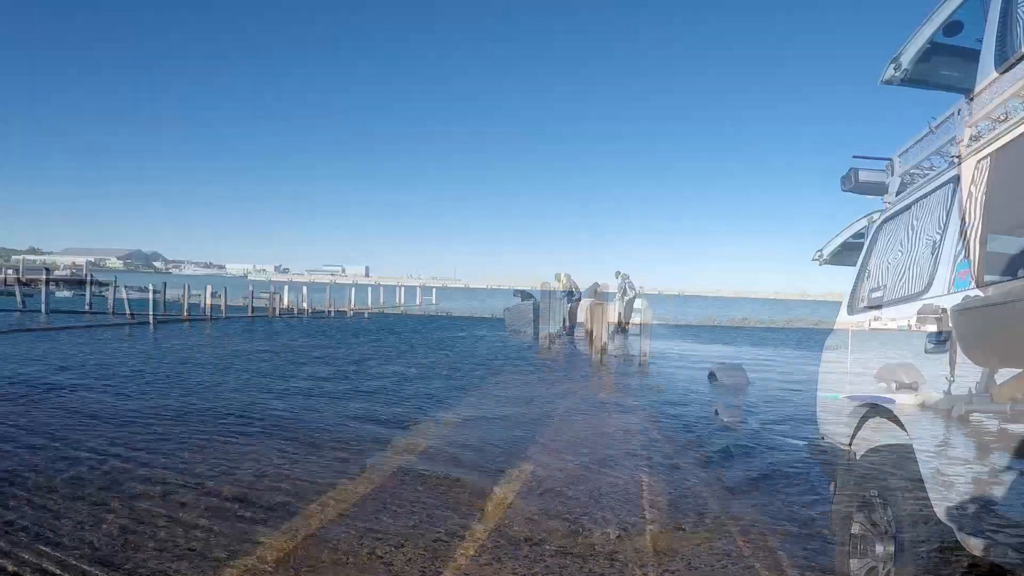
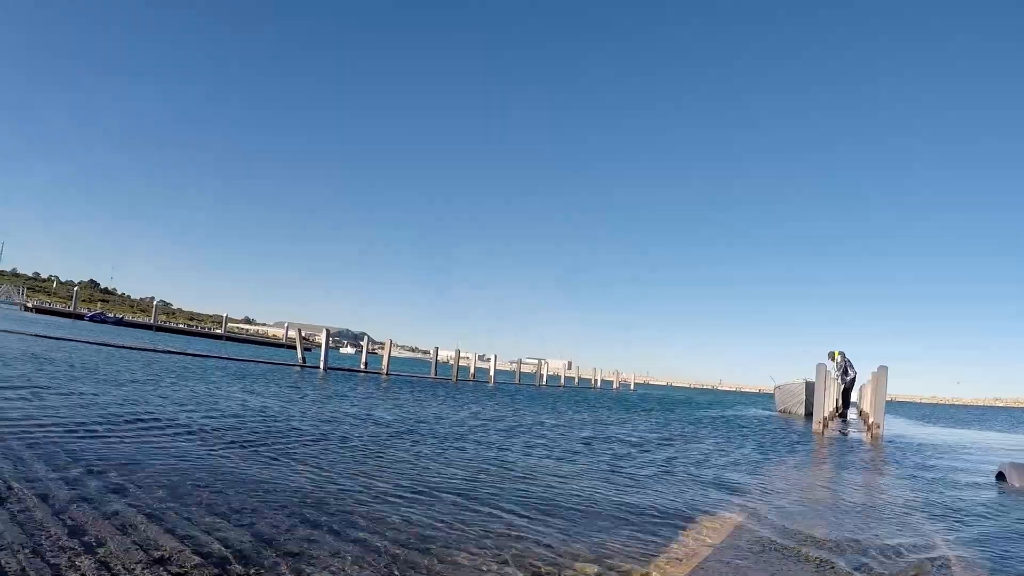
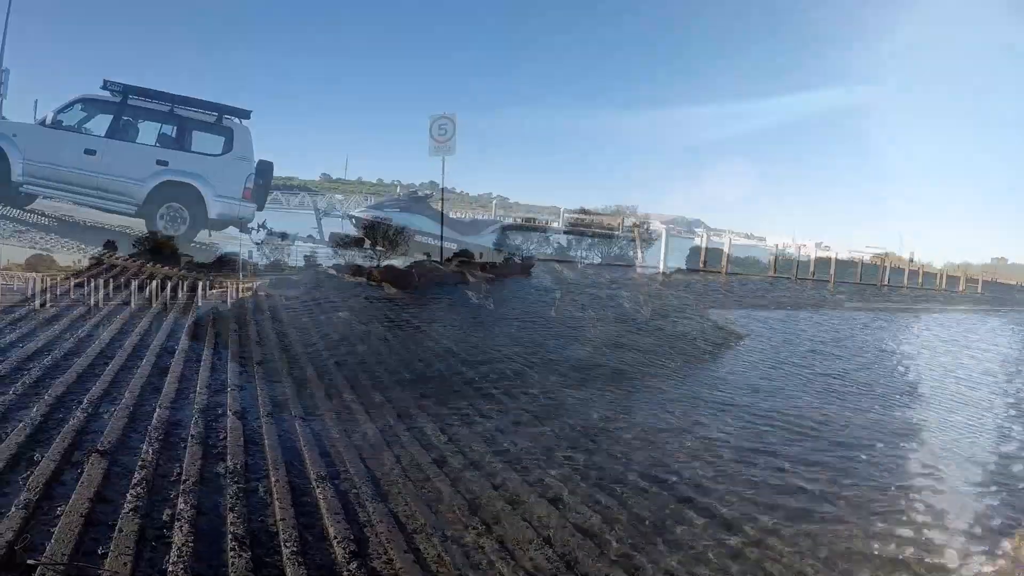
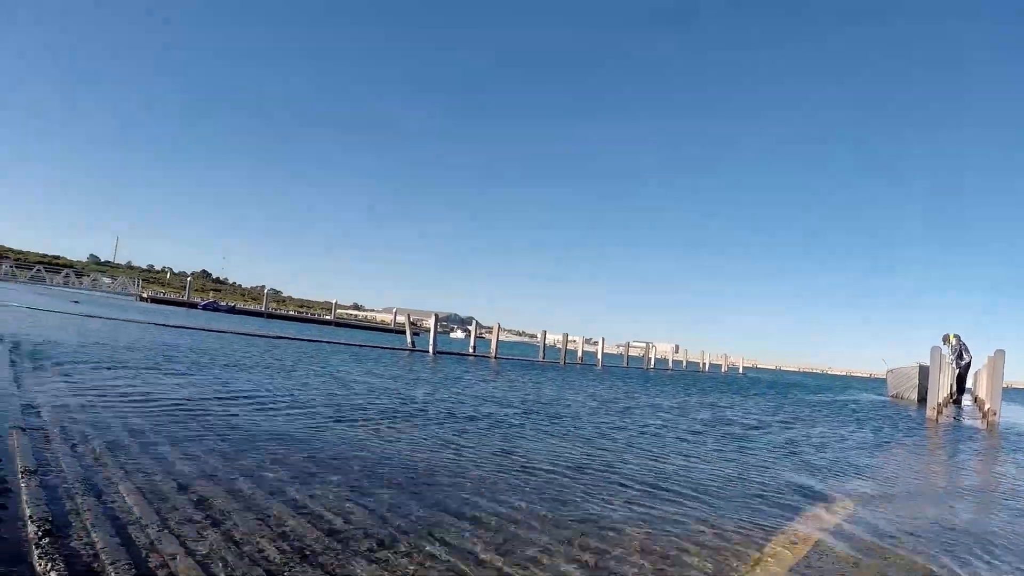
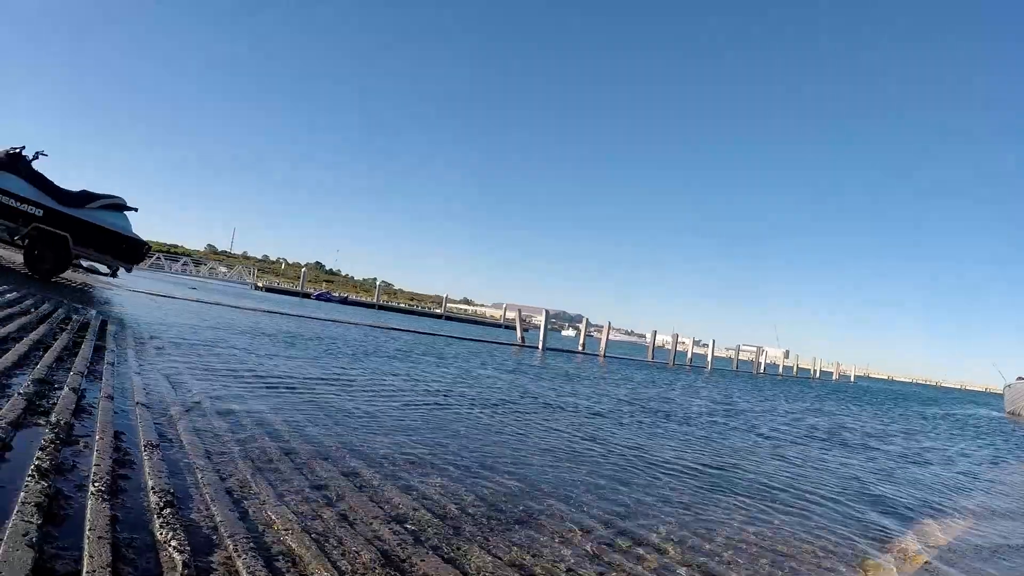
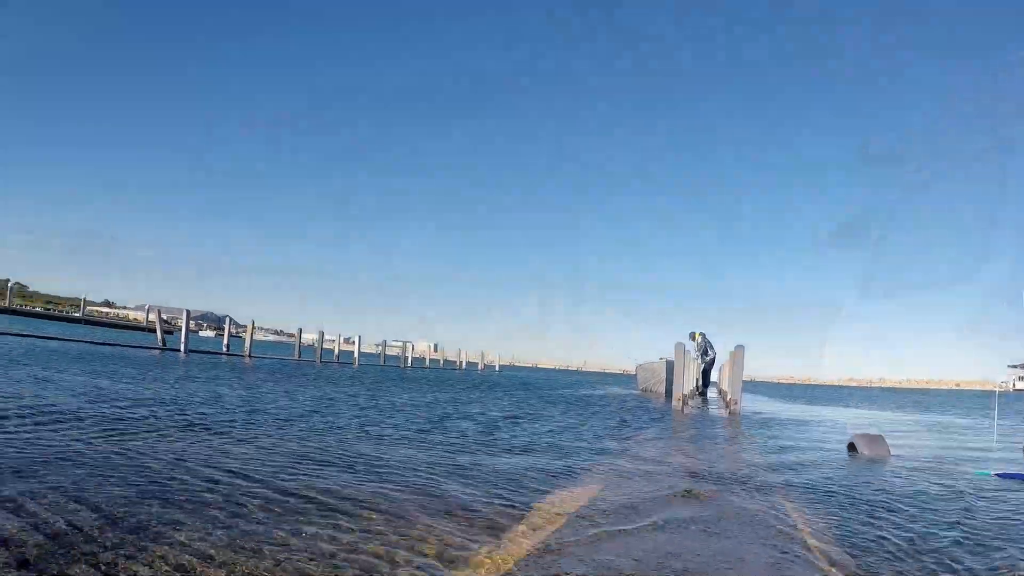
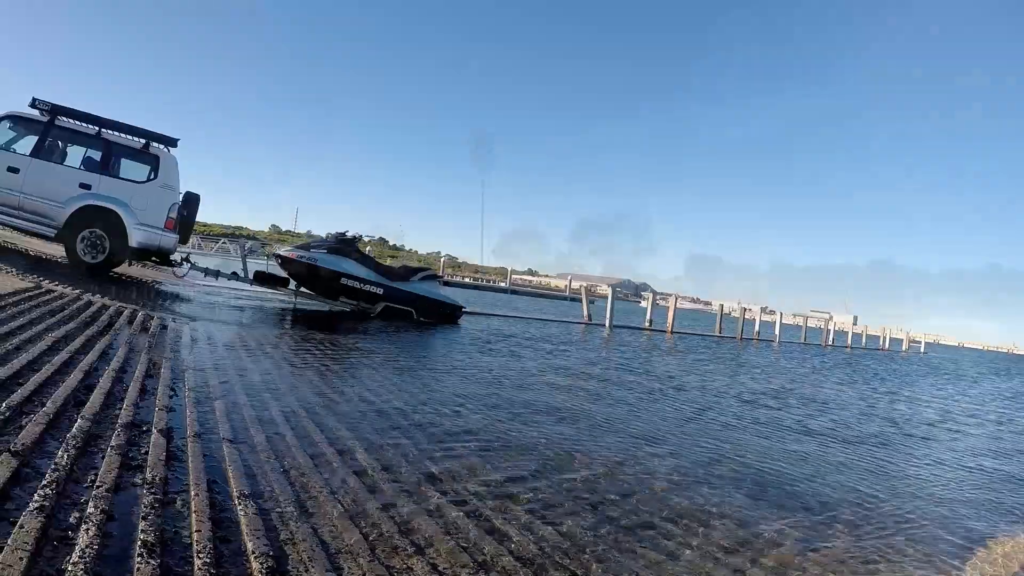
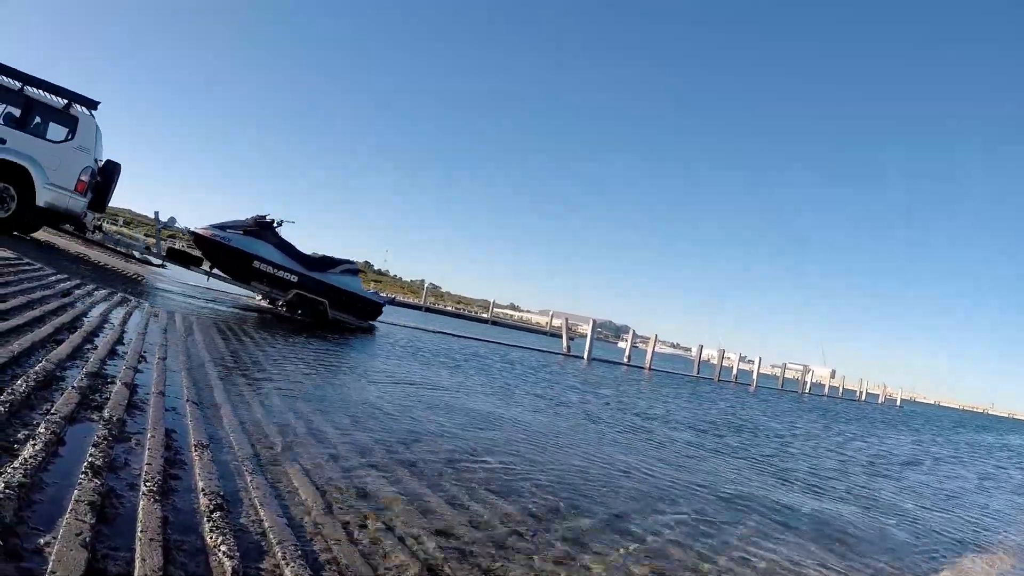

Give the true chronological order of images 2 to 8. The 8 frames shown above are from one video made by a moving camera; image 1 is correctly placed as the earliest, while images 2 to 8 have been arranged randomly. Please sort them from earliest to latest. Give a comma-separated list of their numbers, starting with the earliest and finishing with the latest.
6, 2, 4, 5, 8, 7, 3
